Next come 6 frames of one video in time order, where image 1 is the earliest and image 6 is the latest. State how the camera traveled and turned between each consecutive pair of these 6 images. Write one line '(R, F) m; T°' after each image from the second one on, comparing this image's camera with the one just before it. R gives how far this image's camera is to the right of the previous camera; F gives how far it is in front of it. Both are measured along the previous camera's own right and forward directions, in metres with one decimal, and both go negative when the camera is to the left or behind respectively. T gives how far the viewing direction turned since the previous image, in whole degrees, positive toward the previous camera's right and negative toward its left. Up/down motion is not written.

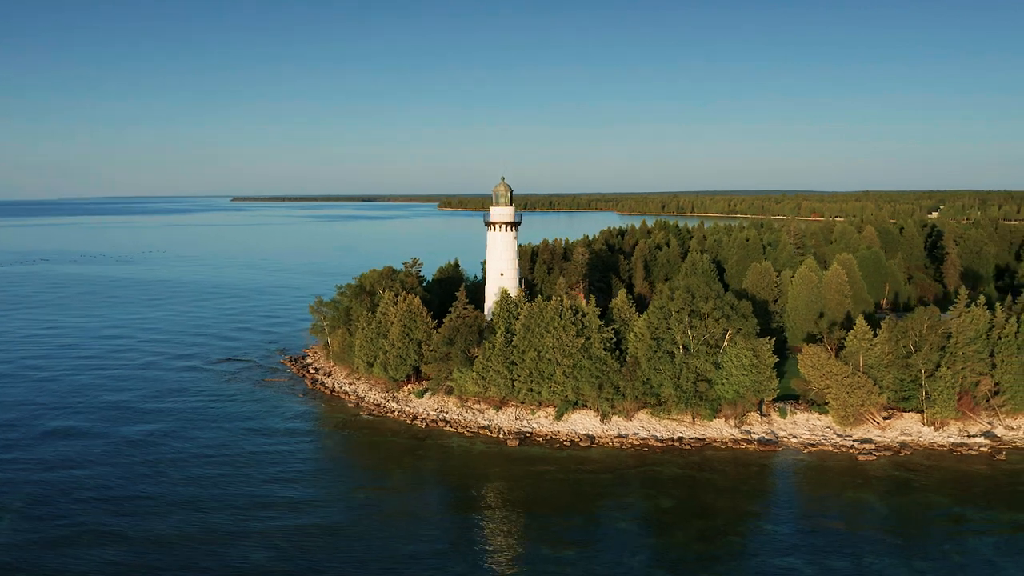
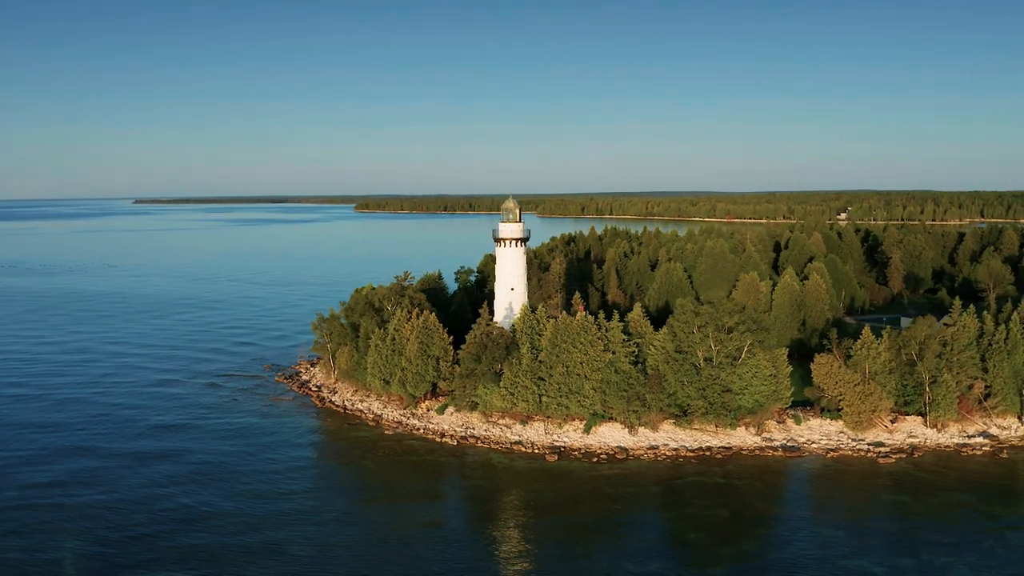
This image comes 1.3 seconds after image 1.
(-4.0, -0.4) m; +5°
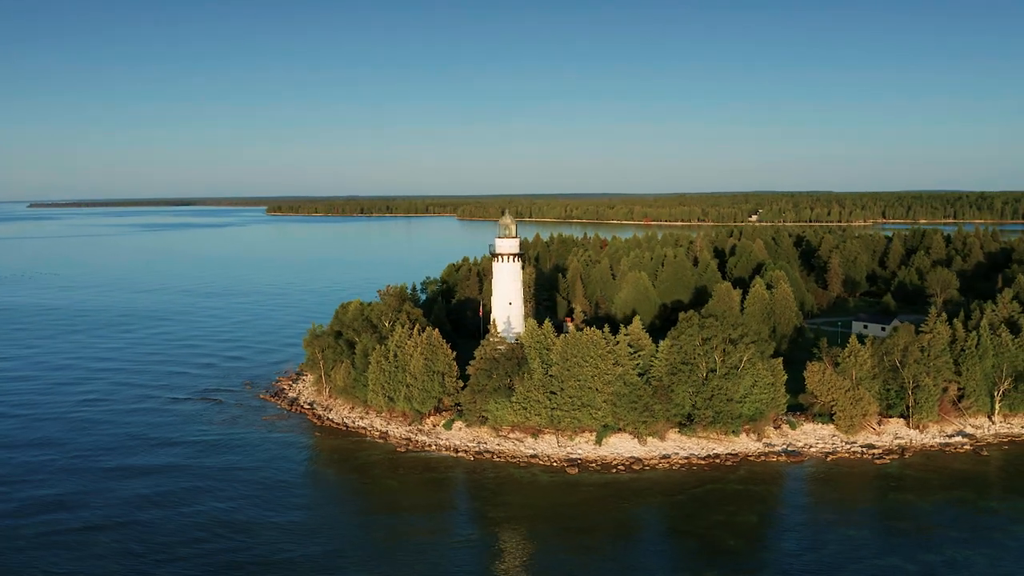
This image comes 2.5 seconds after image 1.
(-3.5, -0.5) m; +5°
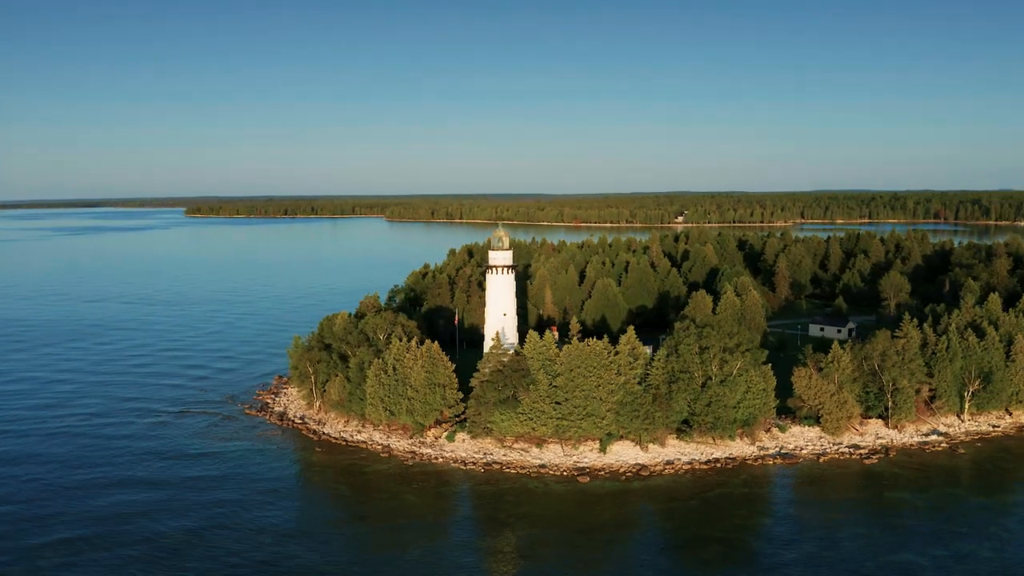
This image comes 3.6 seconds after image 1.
(-3.0, -0.5) m; +5°
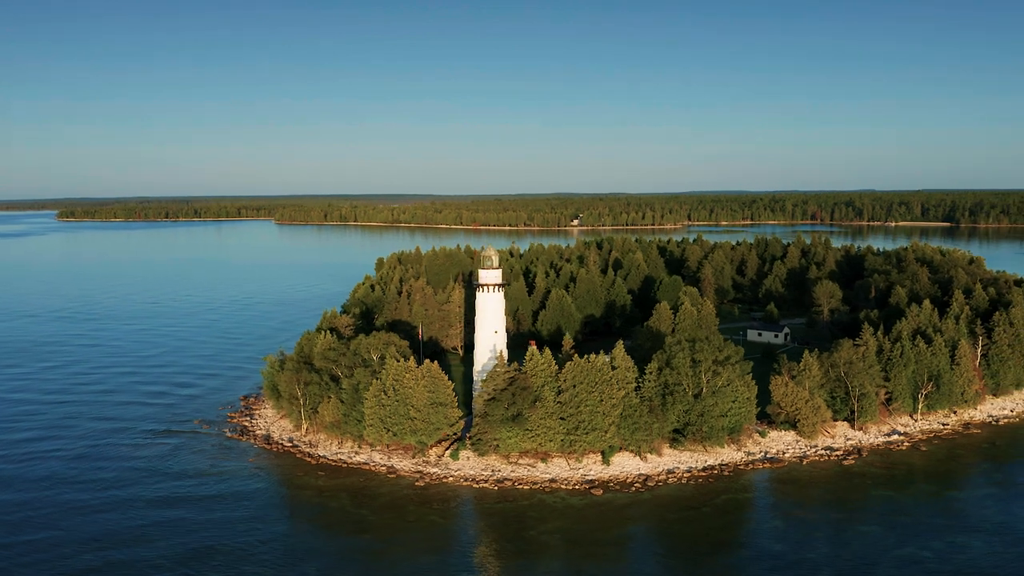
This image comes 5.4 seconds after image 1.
(-4.5, -0.7) m; +7°
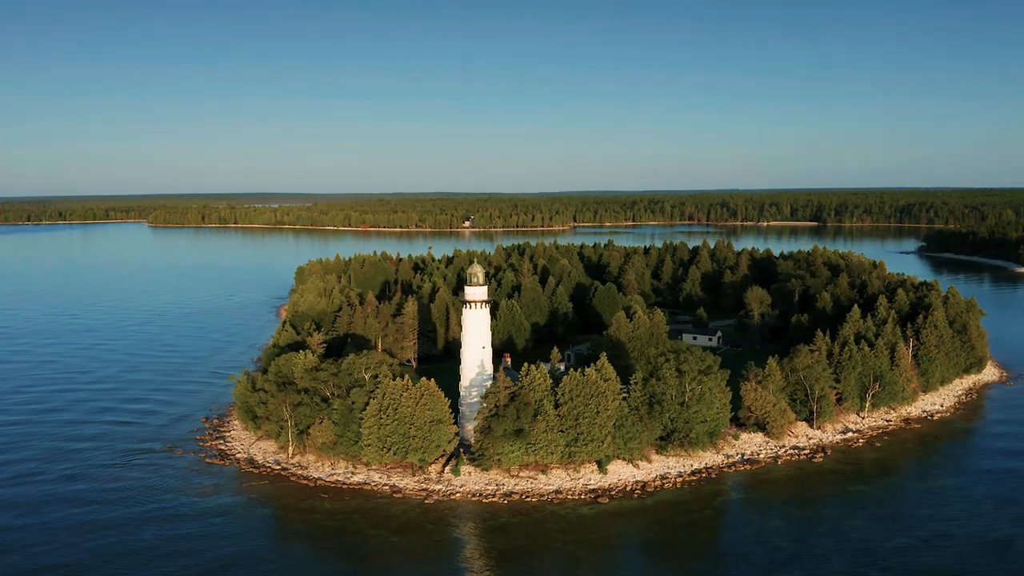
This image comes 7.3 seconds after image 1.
(-4.9, -0.8) m; +8°
